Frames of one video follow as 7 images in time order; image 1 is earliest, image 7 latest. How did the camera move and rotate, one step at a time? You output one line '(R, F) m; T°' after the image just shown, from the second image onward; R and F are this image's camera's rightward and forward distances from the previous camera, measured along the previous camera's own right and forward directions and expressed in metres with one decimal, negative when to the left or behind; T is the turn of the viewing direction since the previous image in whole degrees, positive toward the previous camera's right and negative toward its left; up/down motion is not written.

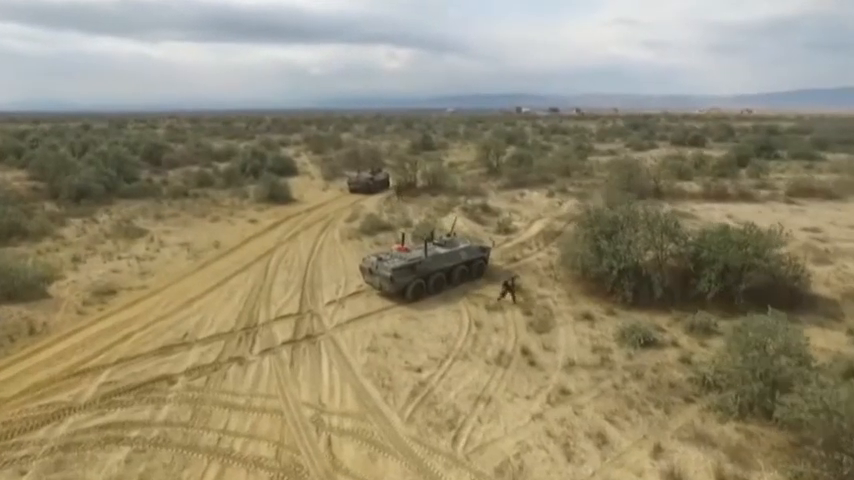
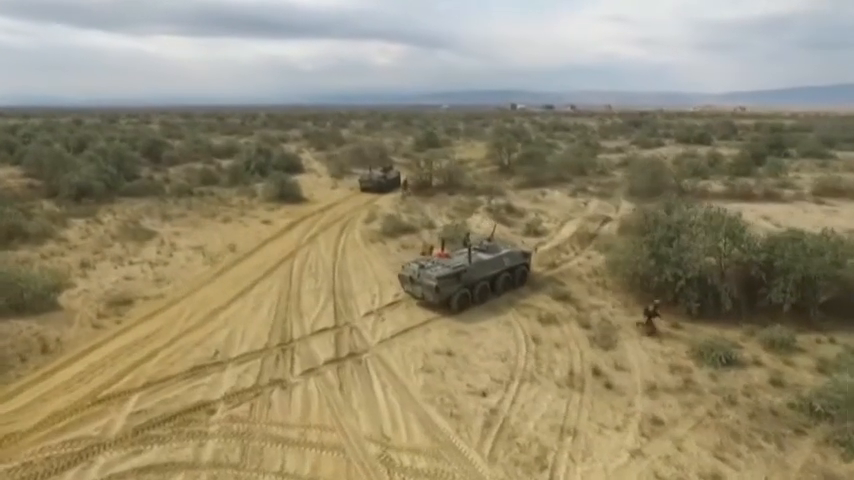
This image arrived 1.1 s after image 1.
(-1.5, +1.2) m; +1°
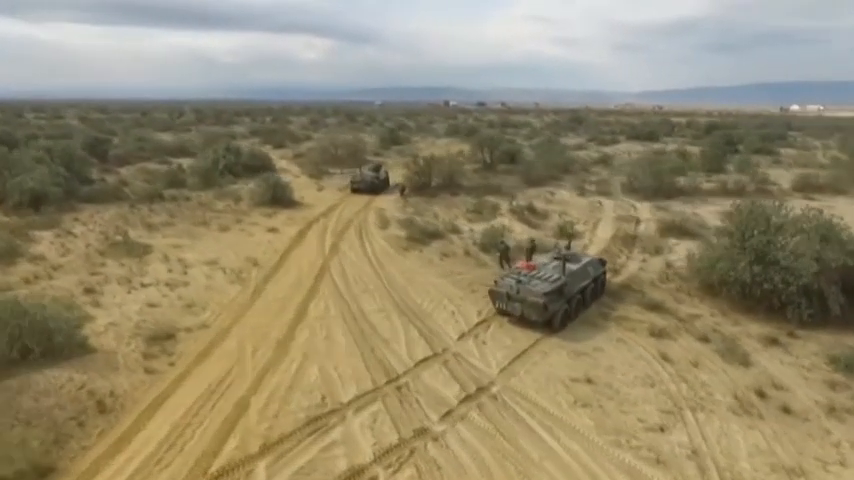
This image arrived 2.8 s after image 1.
(-4.2, +1.9) m; +7°
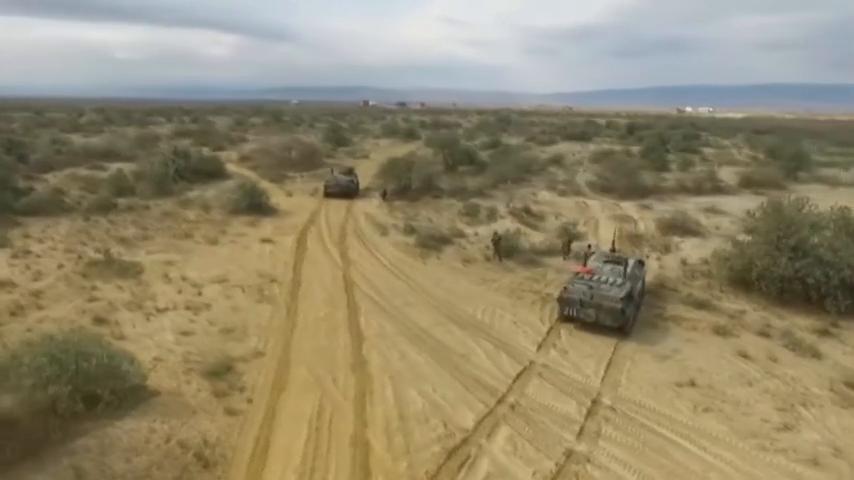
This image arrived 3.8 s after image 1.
(-3.7, +0.9) m; +9°
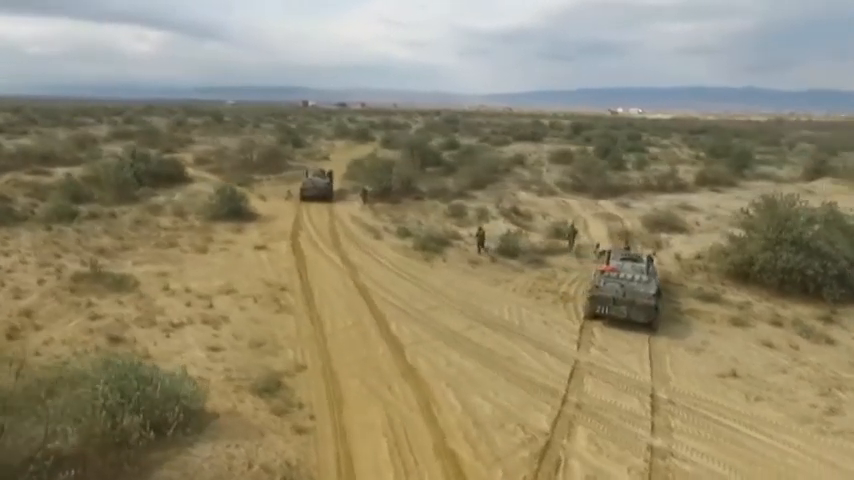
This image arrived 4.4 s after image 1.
(-2.4, +0.3) m; +6°
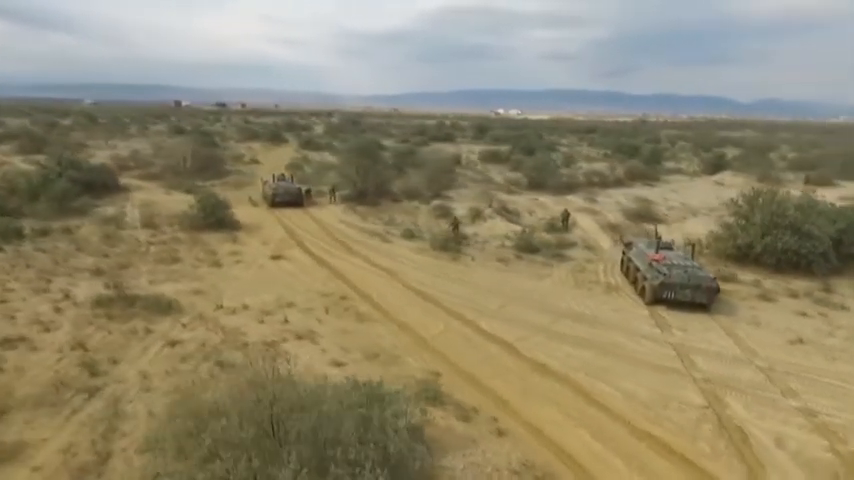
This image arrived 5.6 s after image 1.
(-5.3, +0.4) m; +12°
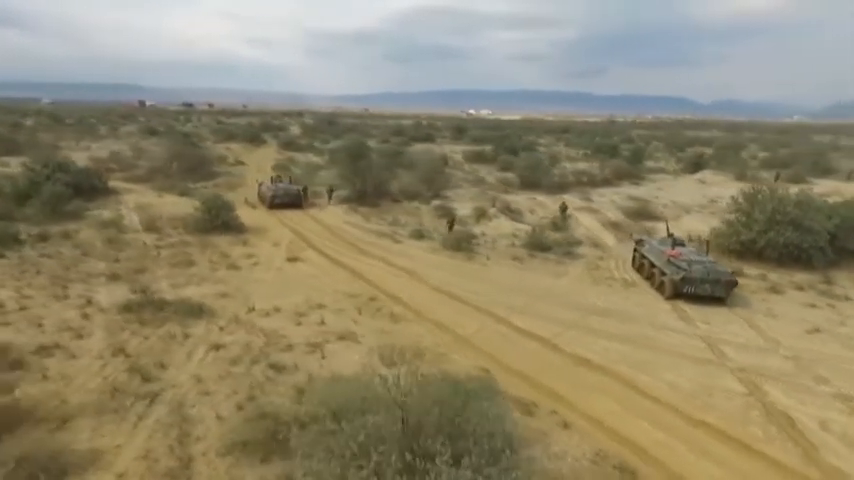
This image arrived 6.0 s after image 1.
(-1.7, -0.1) m; +3°
